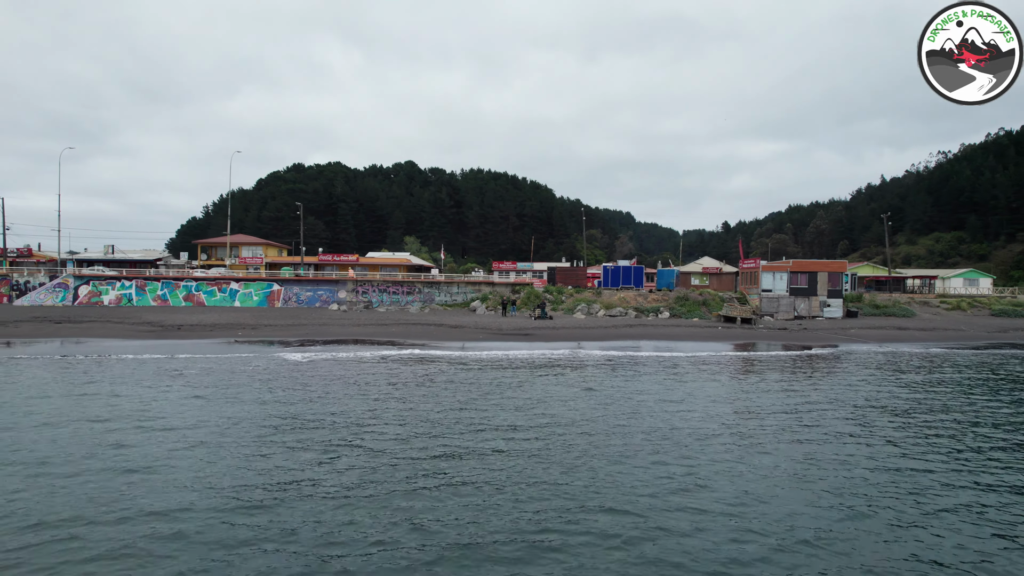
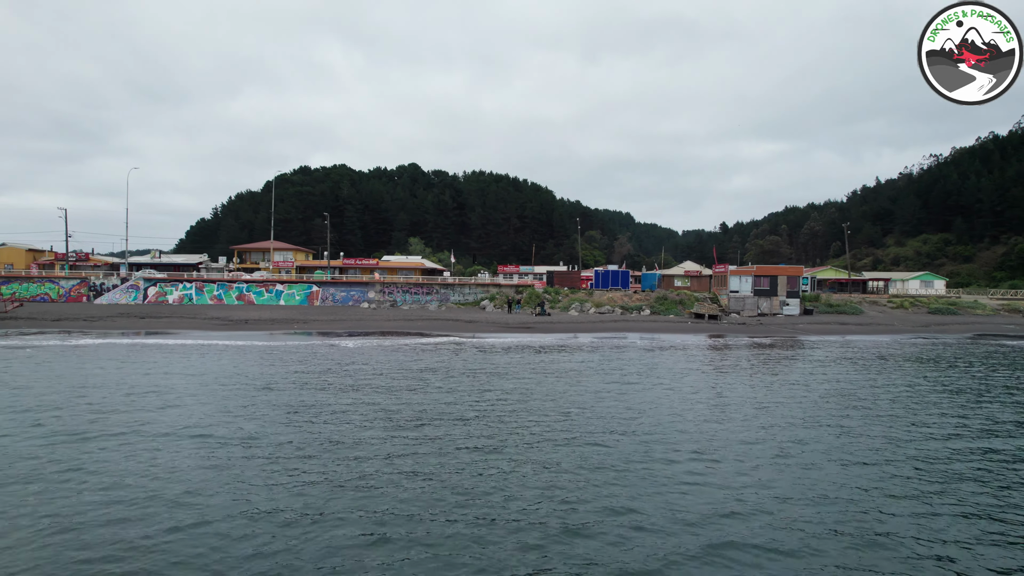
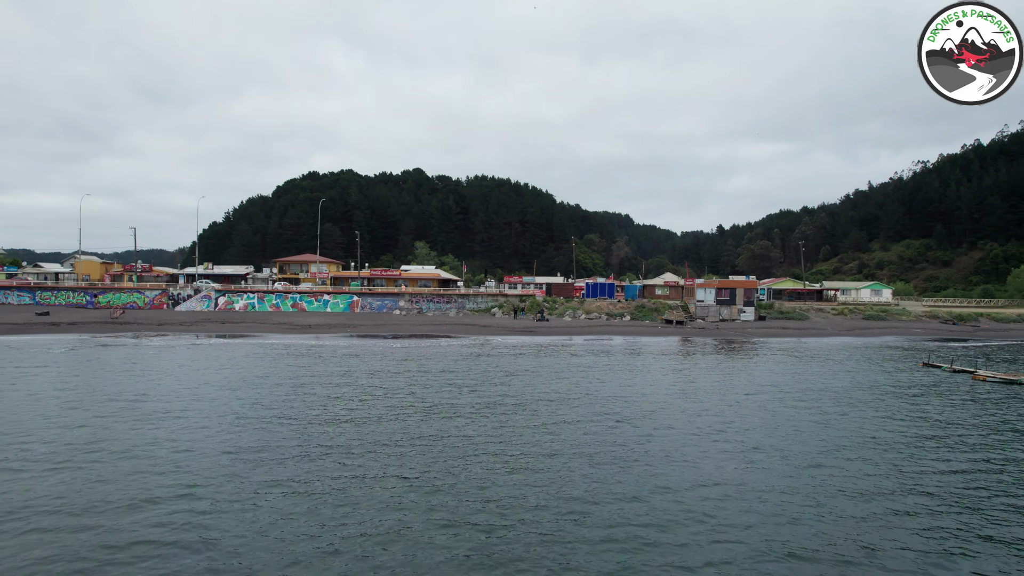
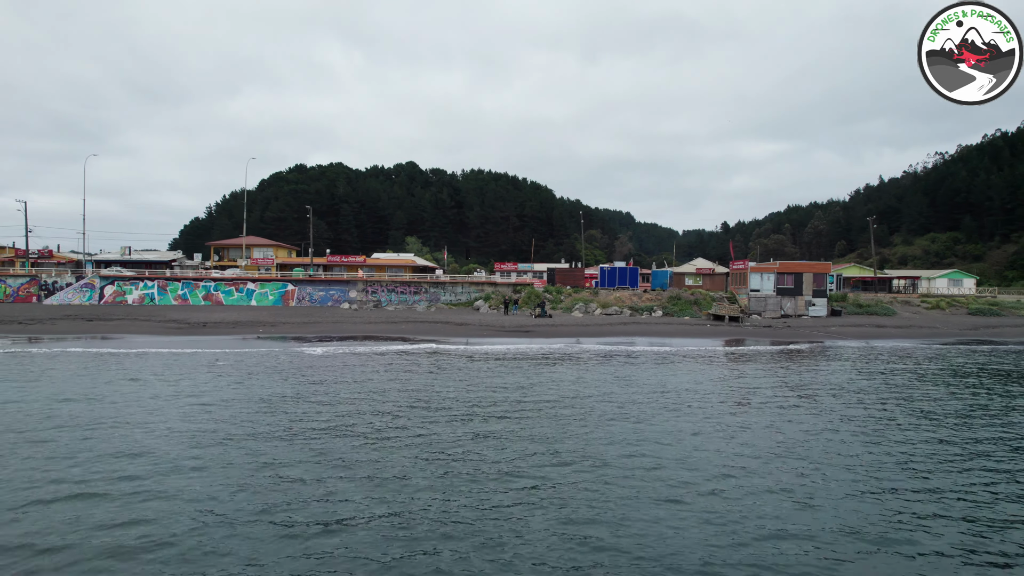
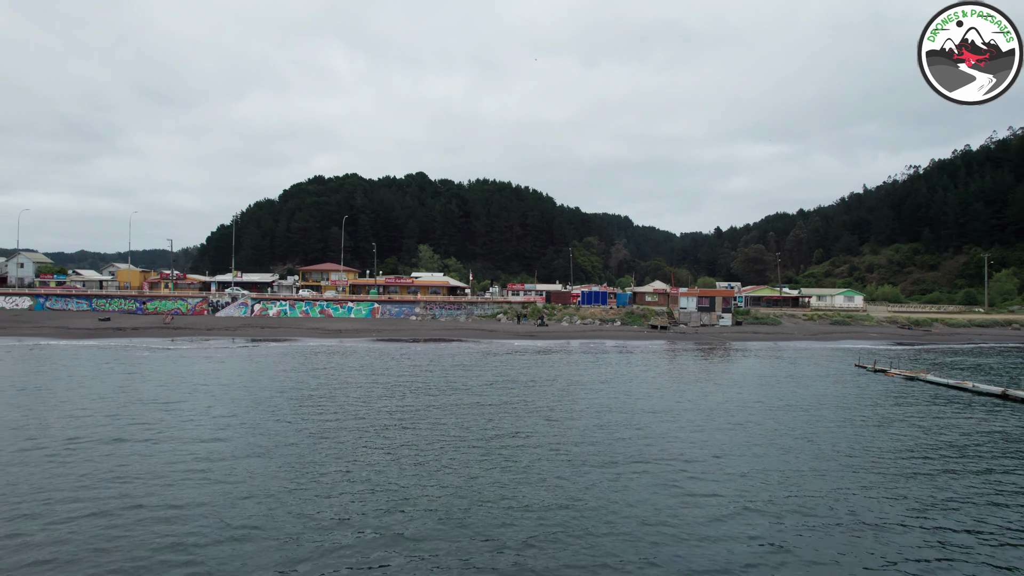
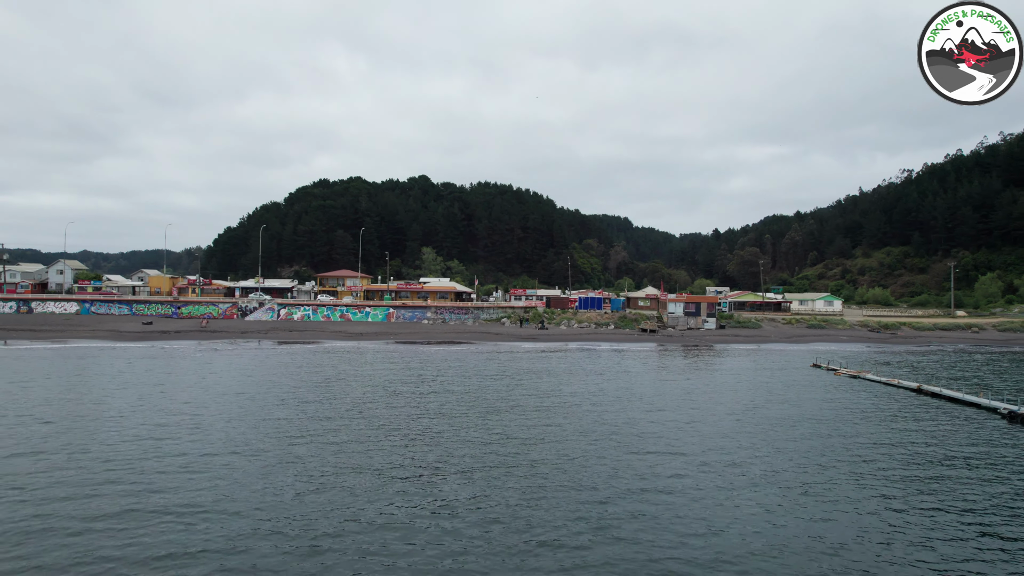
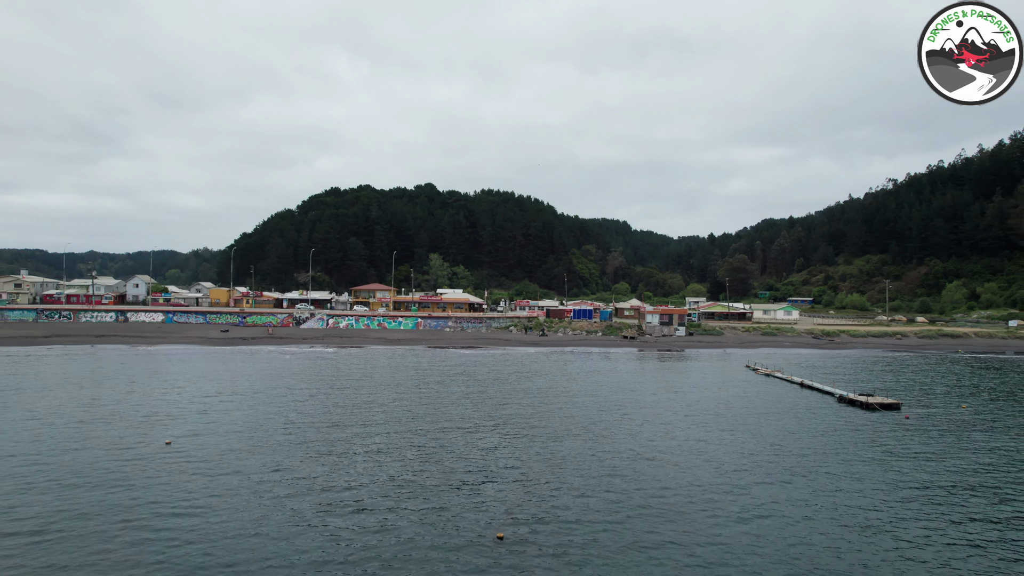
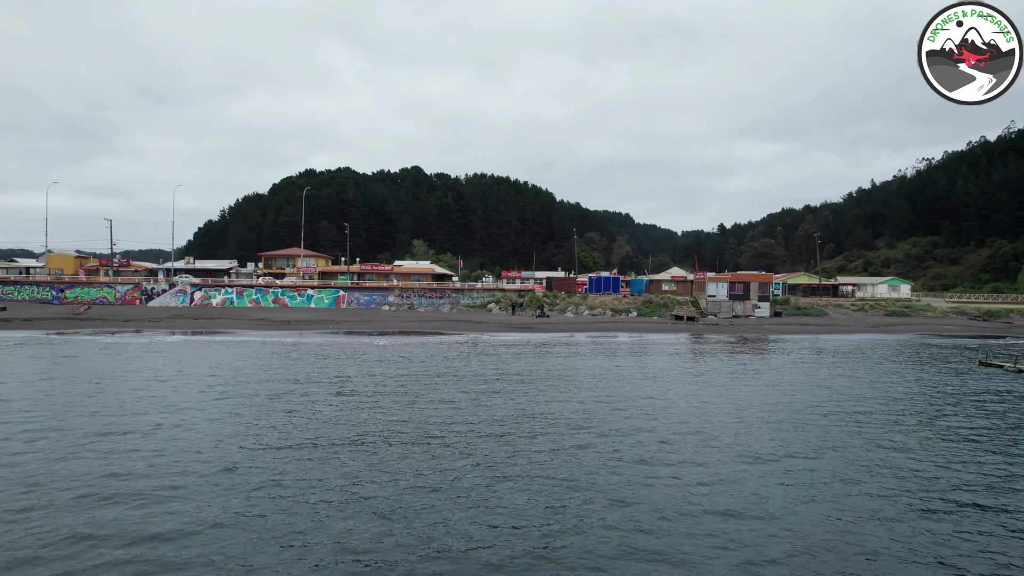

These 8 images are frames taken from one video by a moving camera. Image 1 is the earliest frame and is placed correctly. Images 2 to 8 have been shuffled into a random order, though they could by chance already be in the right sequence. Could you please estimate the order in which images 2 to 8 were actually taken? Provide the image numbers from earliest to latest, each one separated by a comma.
4, 2, 8, 3, 5, 6, 7
